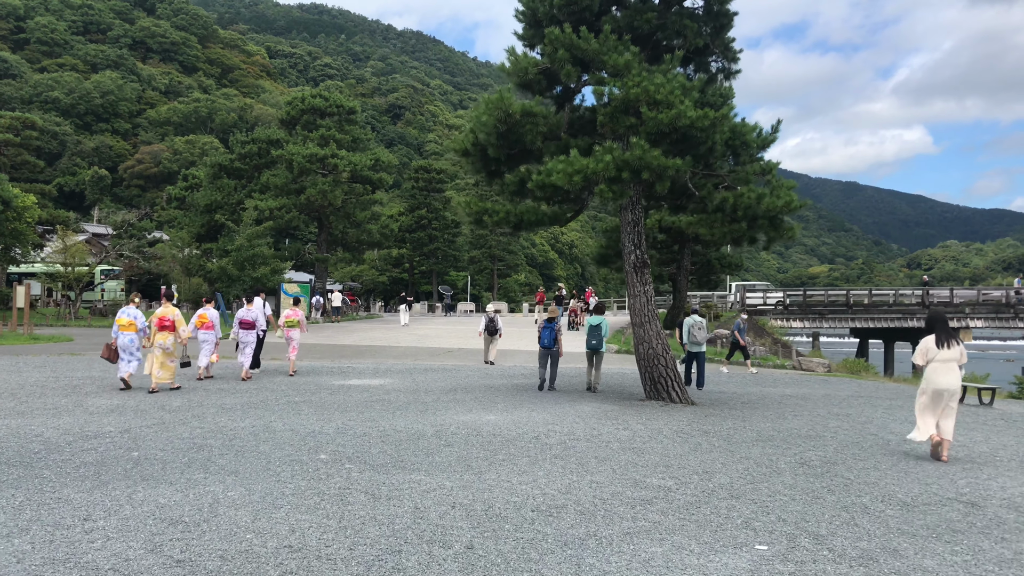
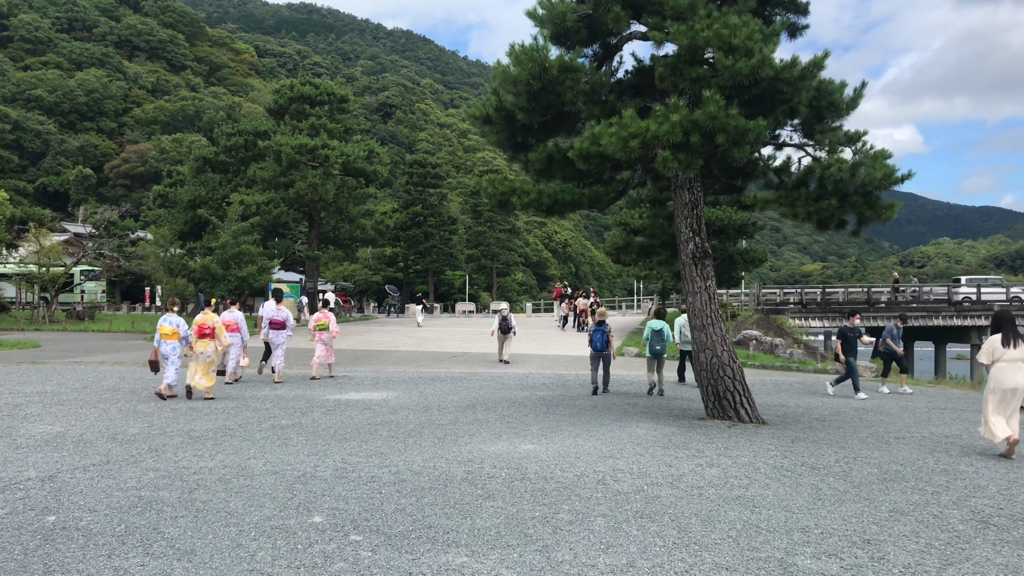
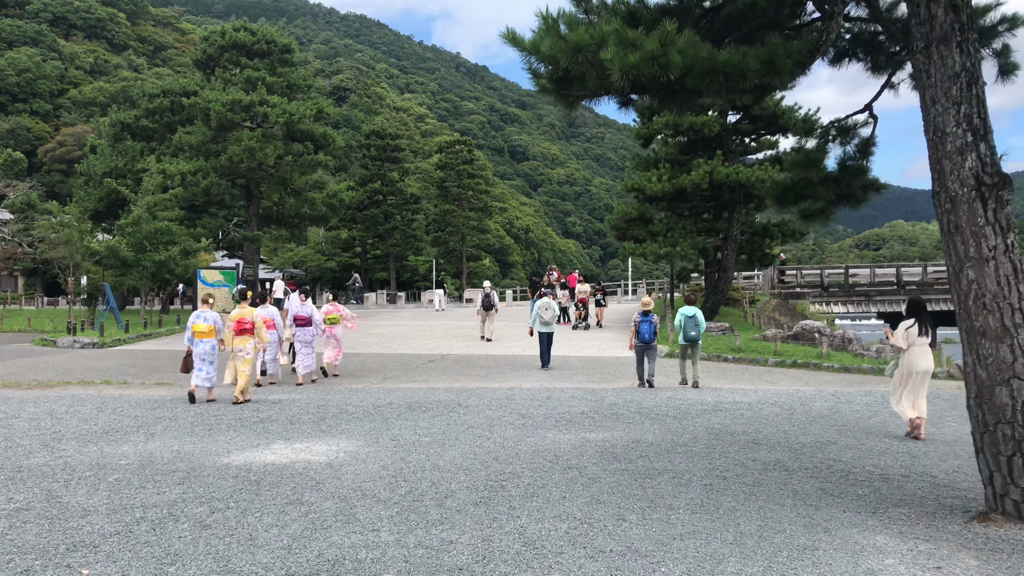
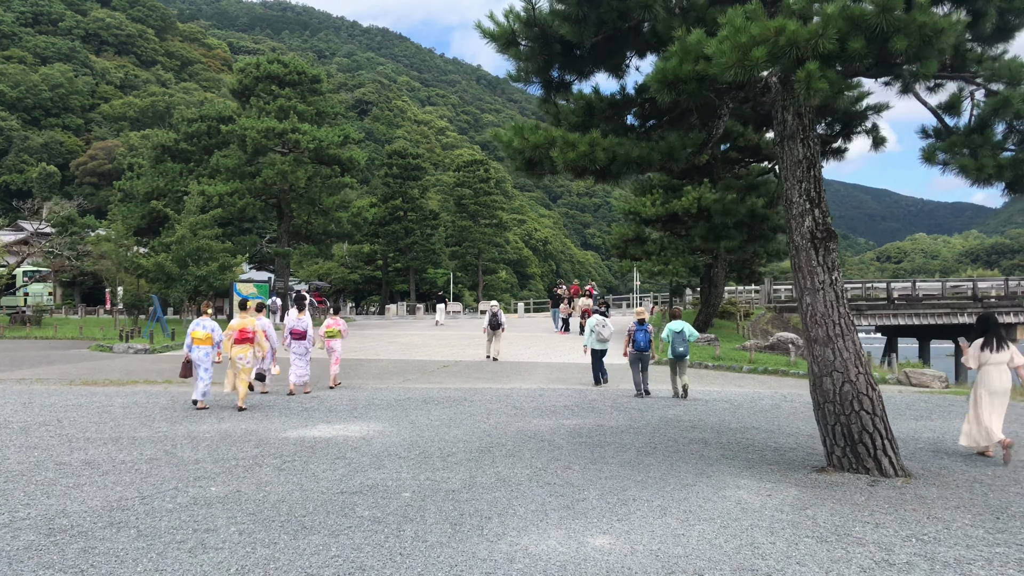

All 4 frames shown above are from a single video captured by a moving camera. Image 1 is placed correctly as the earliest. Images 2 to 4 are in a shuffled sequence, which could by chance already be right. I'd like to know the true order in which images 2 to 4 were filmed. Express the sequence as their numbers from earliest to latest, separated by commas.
2, 4, 3
